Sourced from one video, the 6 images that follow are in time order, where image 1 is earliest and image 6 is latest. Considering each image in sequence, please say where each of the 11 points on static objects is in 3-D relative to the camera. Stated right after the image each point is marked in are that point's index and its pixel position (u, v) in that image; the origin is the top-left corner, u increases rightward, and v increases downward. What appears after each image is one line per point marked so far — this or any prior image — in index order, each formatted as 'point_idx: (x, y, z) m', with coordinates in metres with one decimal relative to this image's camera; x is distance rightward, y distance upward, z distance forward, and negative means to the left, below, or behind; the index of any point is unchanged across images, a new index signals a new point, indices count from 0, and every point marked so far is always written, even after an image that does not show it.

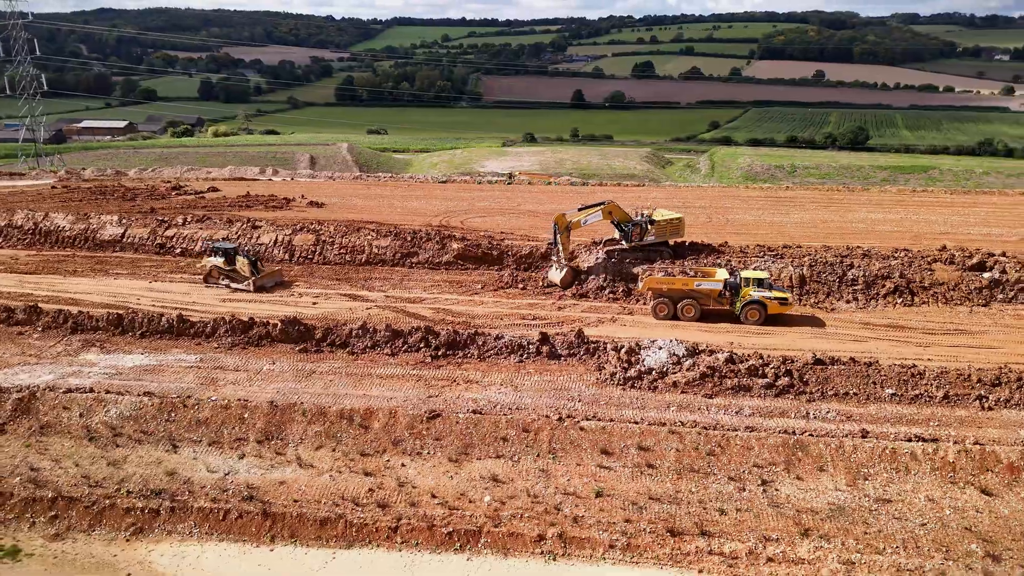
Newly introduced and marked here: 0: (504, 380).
0: (-0.1, -1.6, +12.7) m
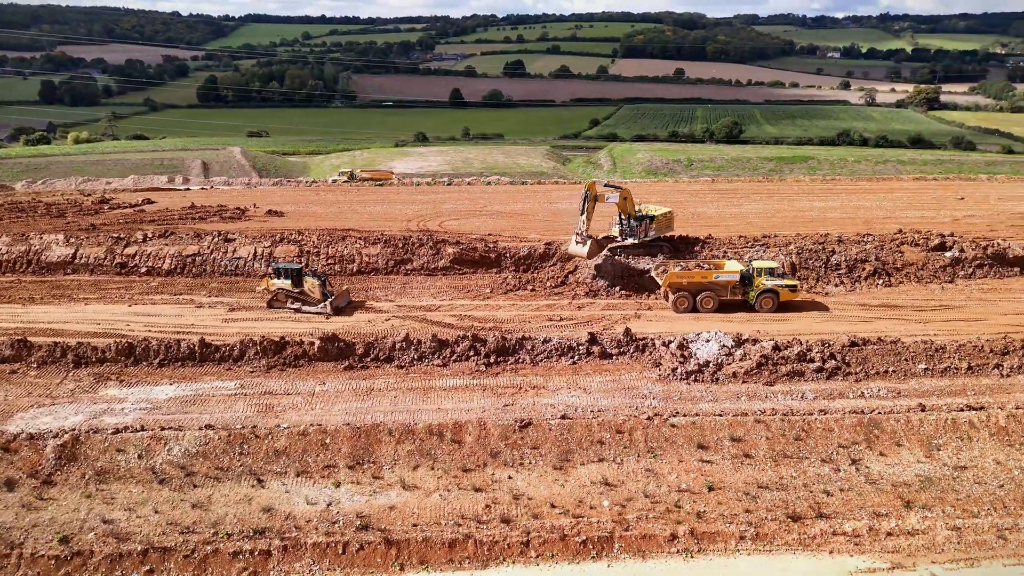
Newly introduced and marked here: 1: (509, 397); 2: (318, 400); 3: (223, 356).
0: (+1.0, -1.6, +12.6) m
1: (0.0, -1.8, +12.1) m
2: (-3.0, -1.8, +11.9) m
3: (-5.0, -1.2, +13.2) m
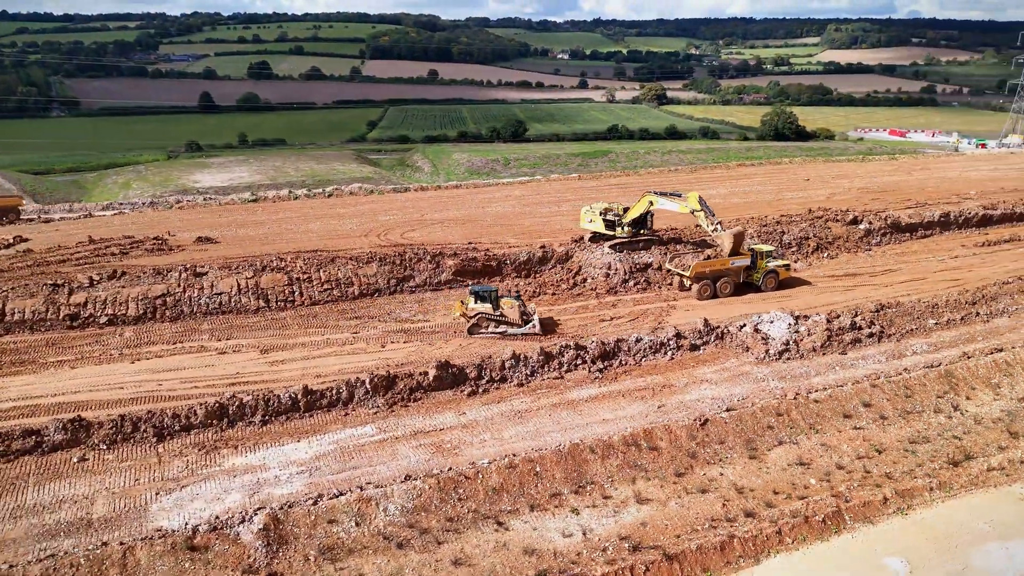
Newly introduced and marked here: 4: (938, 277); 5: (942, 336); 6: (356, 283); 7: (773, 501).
0: (+3.1, -1.5, +13.1) m
1: (+2.3, -1.8, +12.3) m
2: (-0.5, -2.1, +11.2) m
3: (-2.8, -1.8, +11.8) m
4: (+10.9, +0.3, +19.2) m
5: (+8.6, -1.0, +15.2) m
6: (-3.5, +0.1, +17.1) m
7: (+3.5, -2.9, +10.3) m
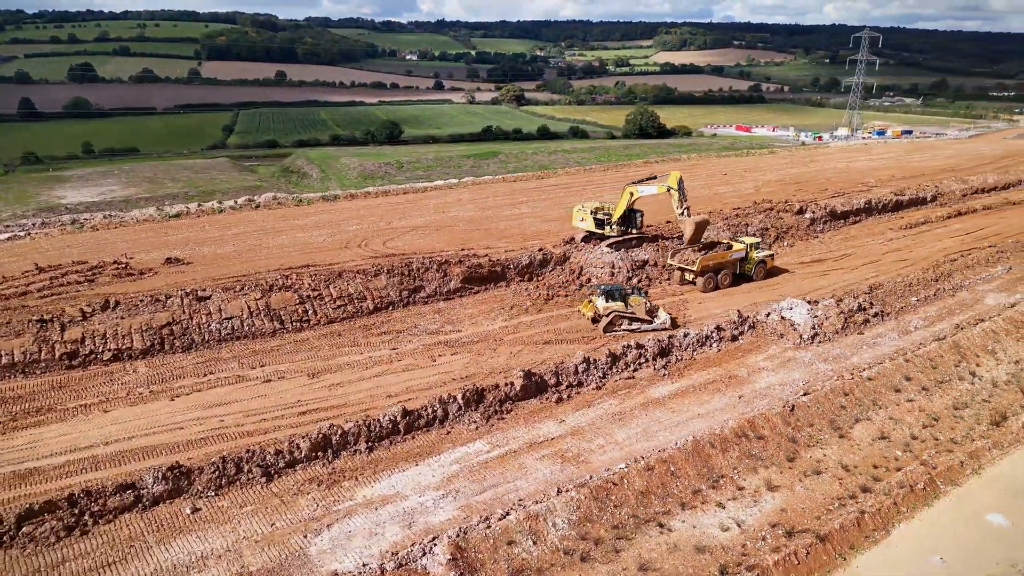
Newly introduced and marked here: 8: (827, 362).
0: (+4.3, -1.4, +13.7) m
1: (+3.7, -1.7, +12.8) m
2: (+1.2, -2.2, +11.2) m
3: (-1.3, -2.0, +11.3) m
4: (+10.6, +0.8, +21.2) m
5: (+9.2, -0.5, +16.8) m
6: (-3.1, -0.2, +16.4) m
7: (+5.3, -2.7, +11.0) m
8: (+5.8, -1.4, +13.9) m
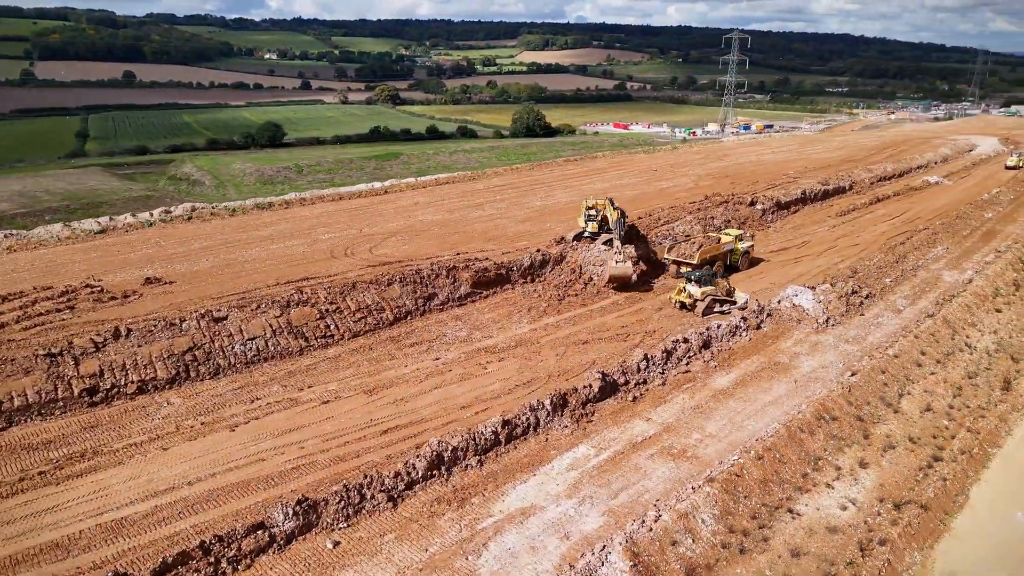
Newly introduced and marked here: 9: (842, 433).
0: (+5.2, -1.2, +14.4) m
1: (+4.8, -1.6, +13.4) m
2: (+2.6, -2.1, +11.4) m
3: (+0.2, -2.1, +11.1) m
4: (+10.0, +1.3, +22.9) m
5: (+9.5, -0.1, +18.3) m
6: (-2.6, -0.4, +15.8) m
7: (+6.7, -2.5, +12.0) m
8: (+6.6, -1.1, +14.9) m
9: (+5.1, -2.2, +11.7) m
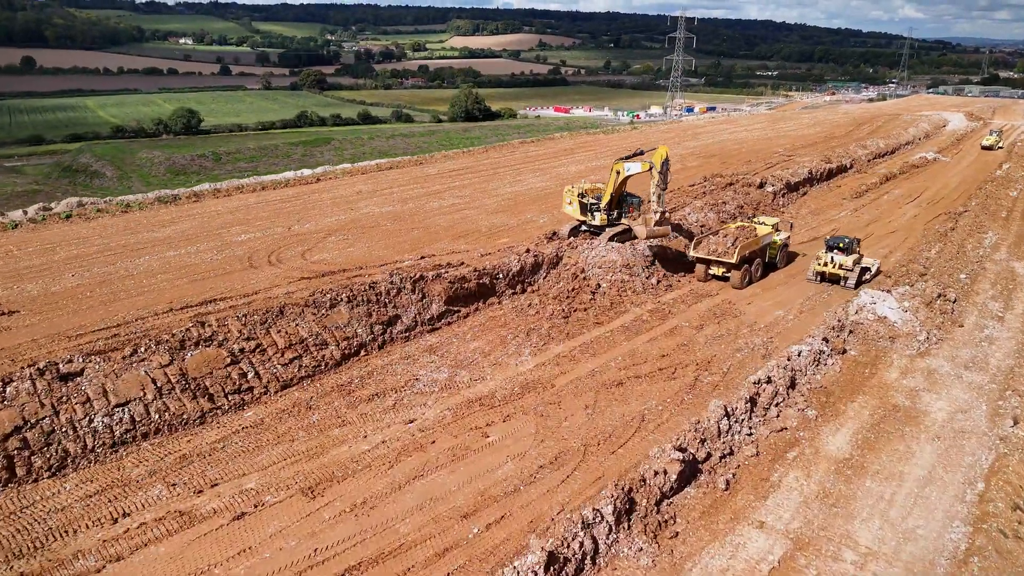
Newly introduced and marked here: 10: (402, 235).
0: (+5.2, -1.4, +10.3) m
1: (+4.9, -1.7, +9.3) m
2: (+3.0, -2.4, +7.1) m
3: (+0.6, -2.4, +6.6) m
4: (+9.3, +1.4, +19.1) m
5: (+9.2, -0.1, +14.6) m
6: (-2.6, -0.8, +11.1) m
7: (+7.0, -2.6, +8.1) m
8: (+6.6, -1.2, +10.9) m
9: (+5.4, -2.4, +7.6) m
10: (-2.4, +1.2, +16.5) m
